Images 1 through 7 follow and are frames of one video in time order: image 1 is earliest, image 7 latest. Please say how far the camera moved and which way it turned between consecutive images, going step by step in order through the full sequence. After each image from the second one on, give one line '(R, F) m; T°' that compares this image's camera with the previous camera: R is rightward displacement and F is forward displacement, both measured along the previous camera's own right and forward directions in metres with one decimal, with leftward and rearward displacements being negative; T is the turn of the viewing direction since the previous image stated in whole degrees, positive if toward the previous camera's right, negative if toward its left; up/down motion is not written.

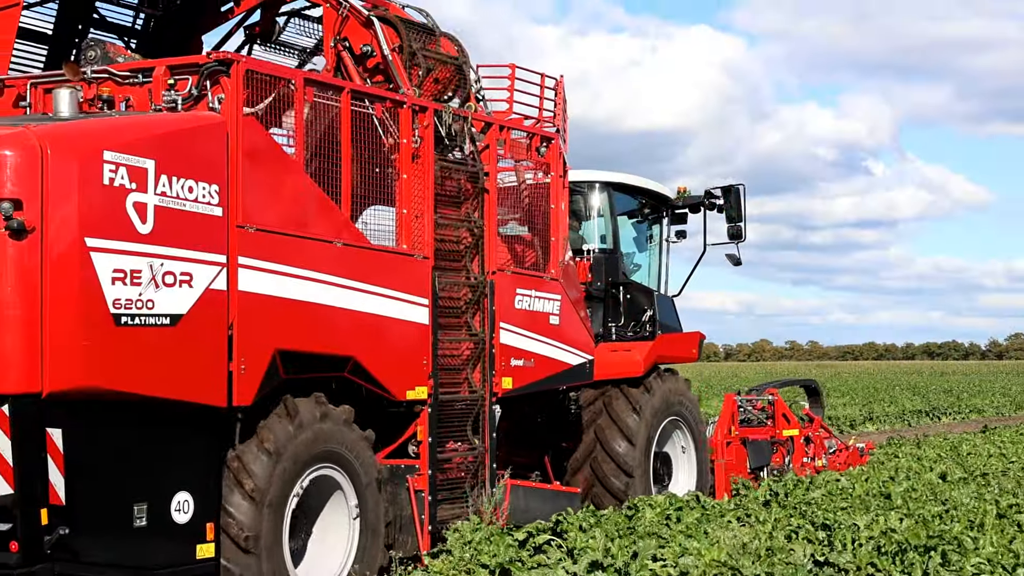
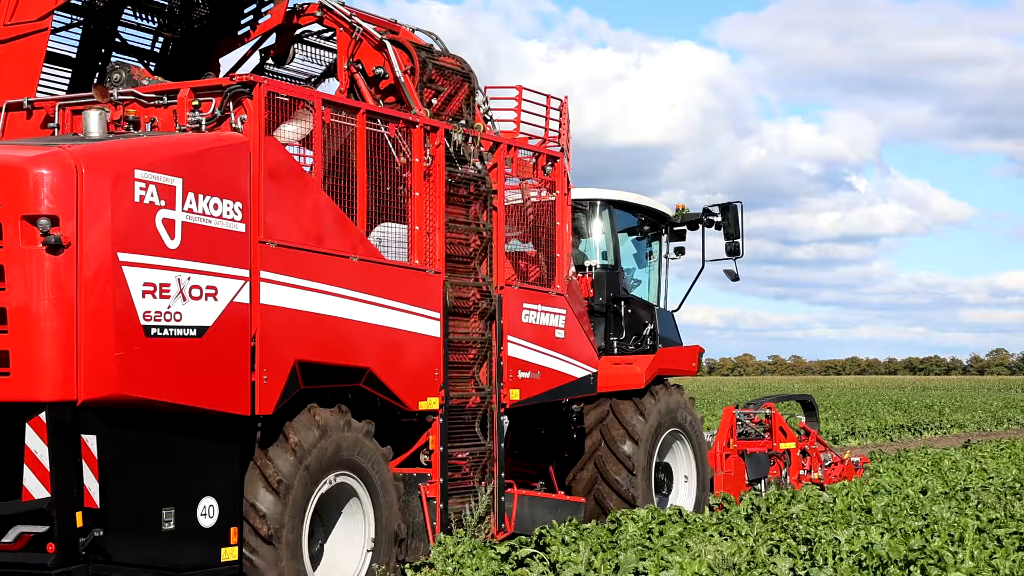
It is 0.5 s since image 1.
(-0.2, -0.3) m; +1°
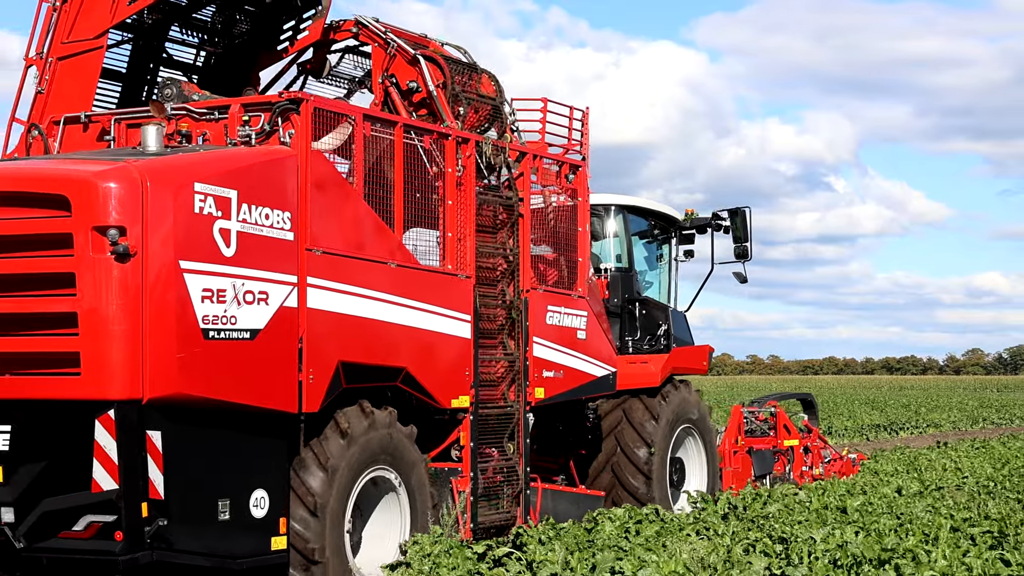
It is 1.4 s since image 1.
(-0.3, -0.4) m; +1°
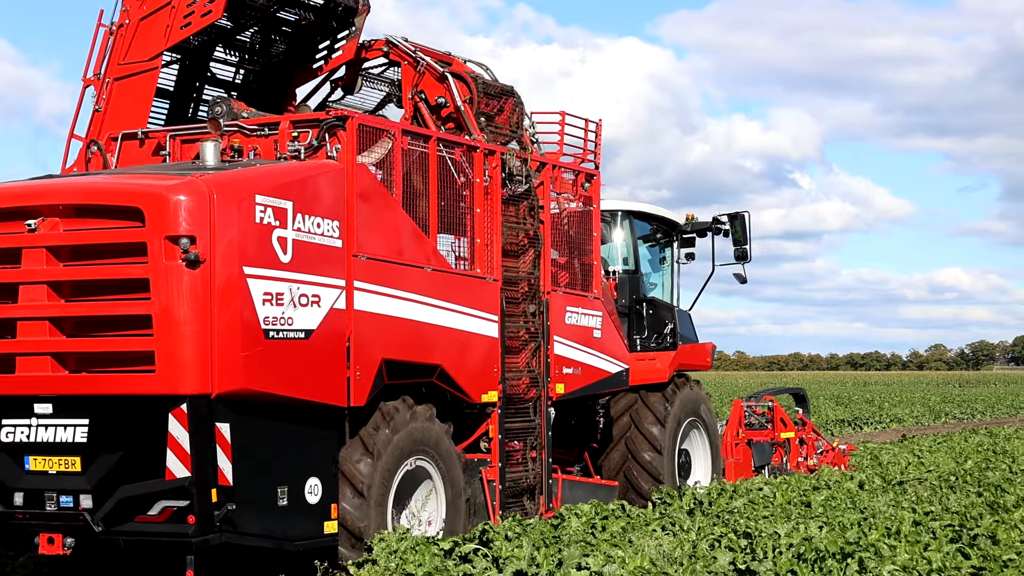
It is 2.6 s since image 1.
(-0.4, -0.6) m; +1°
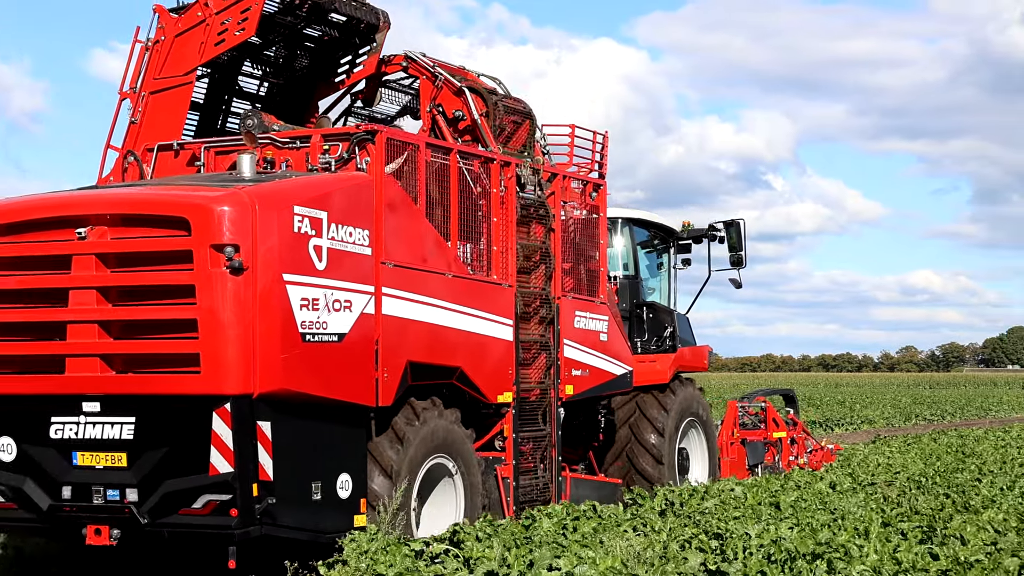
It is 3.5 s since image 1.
(-0.3, -0.4) m; +1°
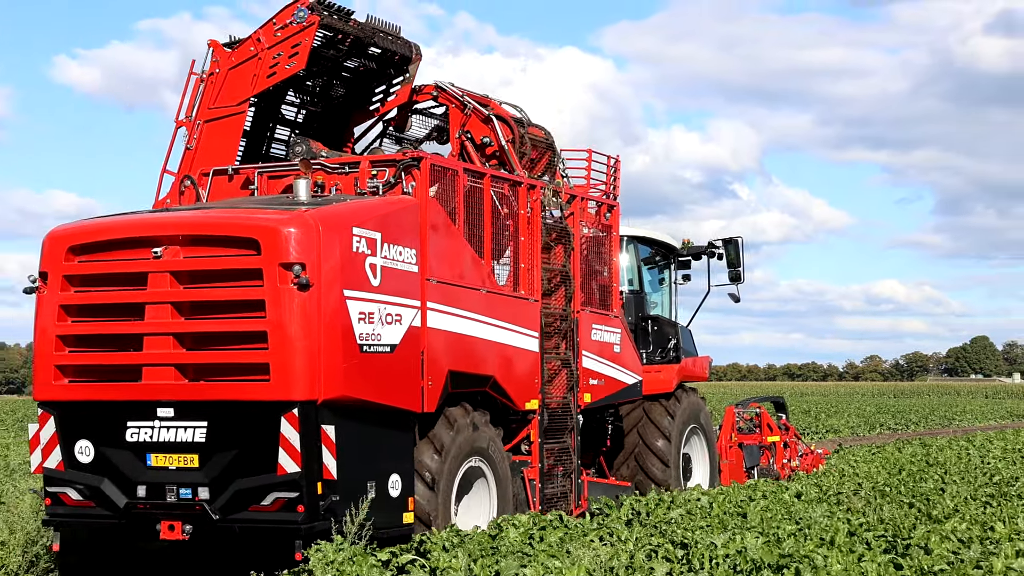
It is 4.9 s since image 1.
(-0.5, -0.7) m; +2°
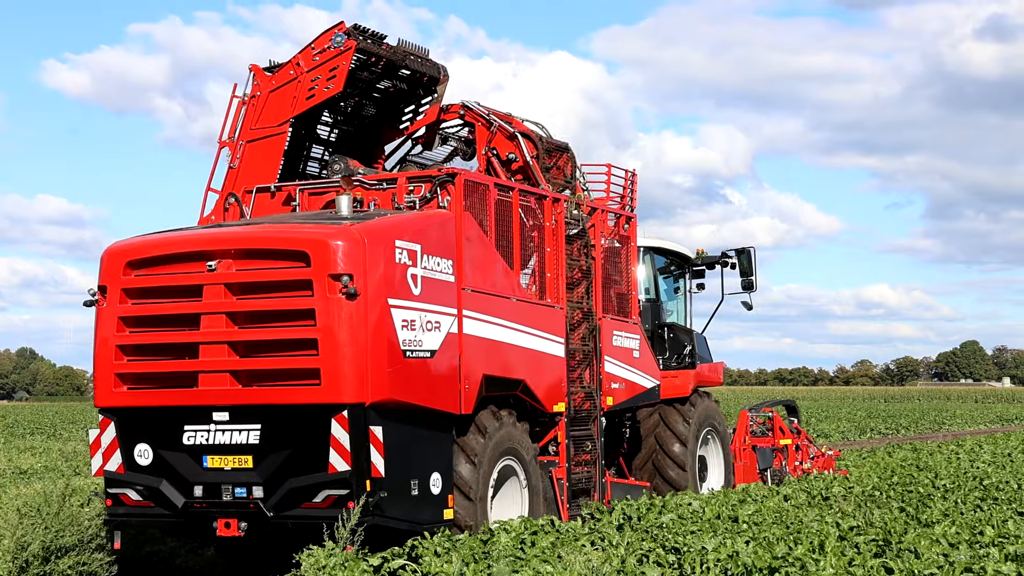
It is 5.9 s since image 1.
(-0.3, -0.5) m; 0°
